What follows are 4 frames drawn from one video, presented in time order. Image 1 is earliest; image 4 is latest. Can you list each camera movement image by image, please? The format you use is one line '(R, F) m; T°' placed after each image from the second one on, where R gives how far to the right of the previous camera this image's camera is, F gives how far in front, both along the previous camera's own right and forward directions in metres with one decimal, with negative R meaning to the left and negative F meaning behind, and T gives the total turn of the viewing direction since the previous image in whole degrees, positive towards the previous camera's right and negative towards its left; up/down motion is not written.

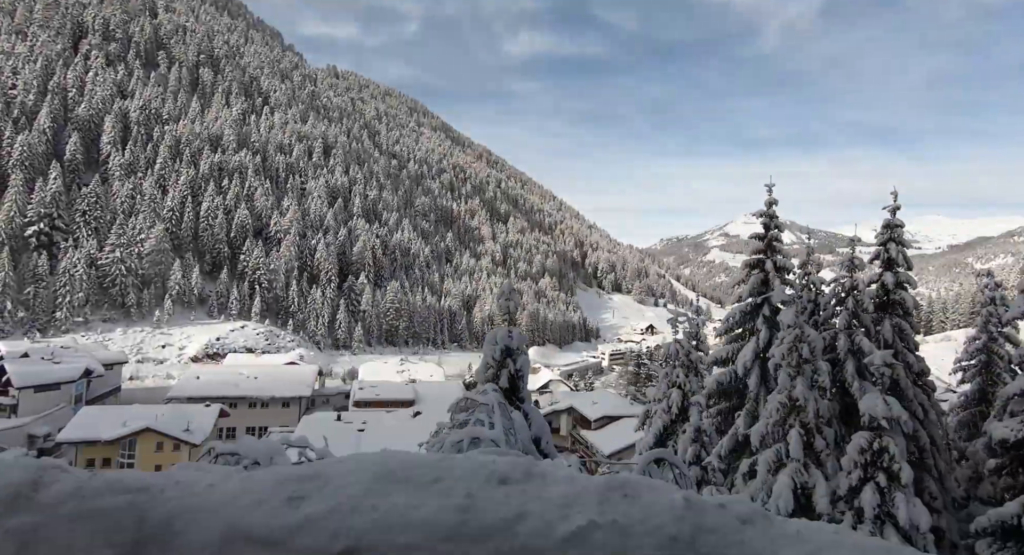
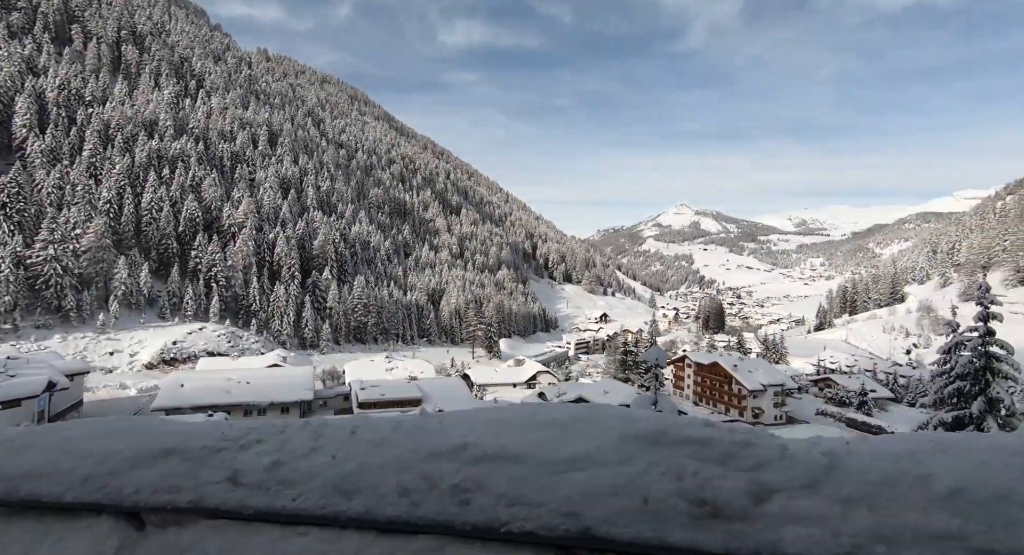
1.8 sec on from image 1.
(-4.7, +0.6) m; +9°
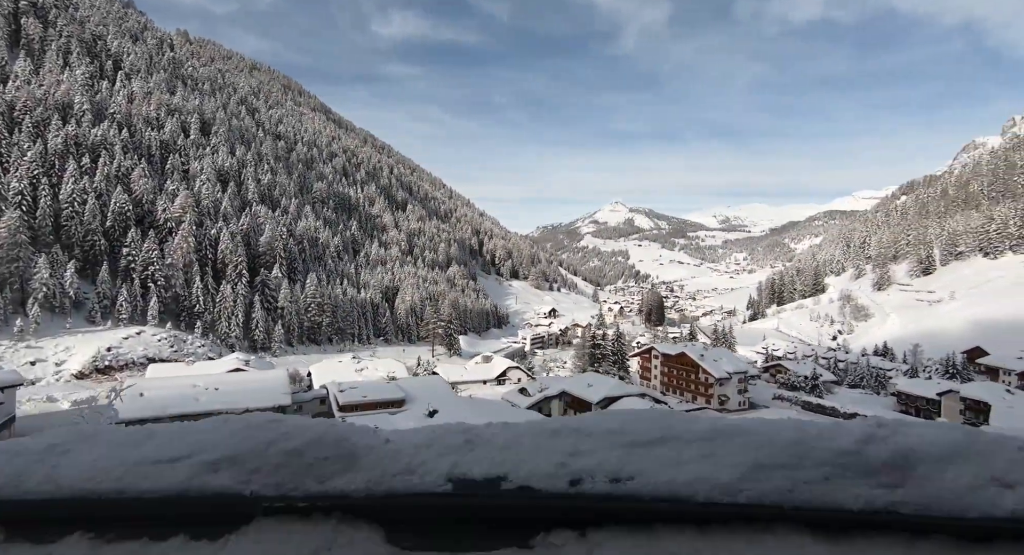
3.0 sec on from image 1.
(-3.1, +1.0) m; +8°
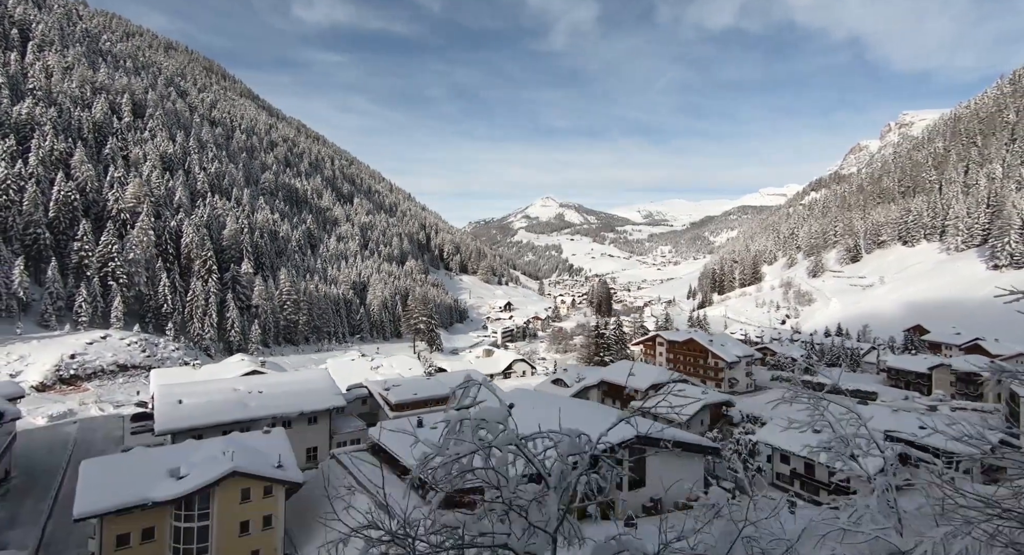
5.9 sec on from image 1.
(-6.3, +1.7) m; +8°
